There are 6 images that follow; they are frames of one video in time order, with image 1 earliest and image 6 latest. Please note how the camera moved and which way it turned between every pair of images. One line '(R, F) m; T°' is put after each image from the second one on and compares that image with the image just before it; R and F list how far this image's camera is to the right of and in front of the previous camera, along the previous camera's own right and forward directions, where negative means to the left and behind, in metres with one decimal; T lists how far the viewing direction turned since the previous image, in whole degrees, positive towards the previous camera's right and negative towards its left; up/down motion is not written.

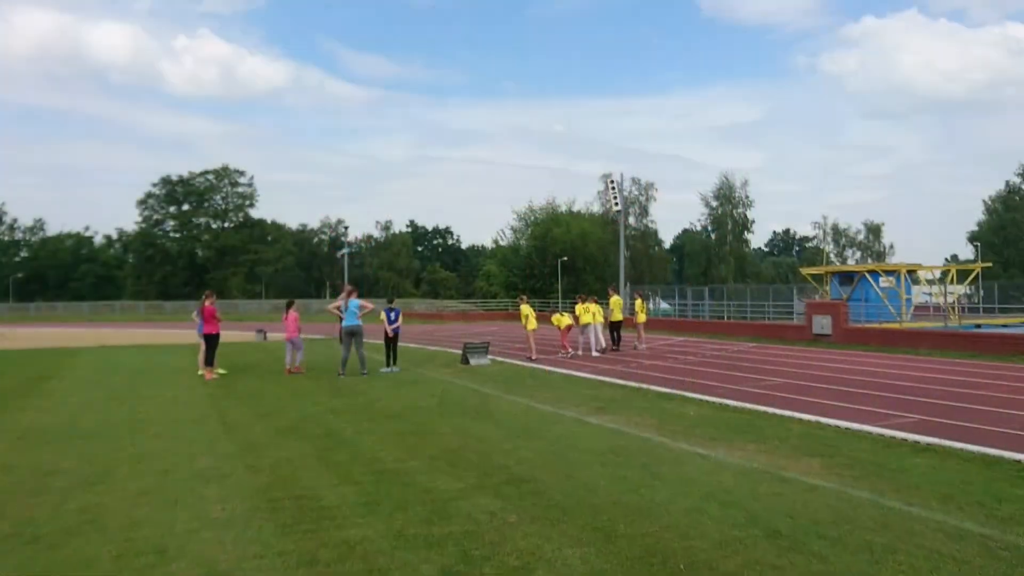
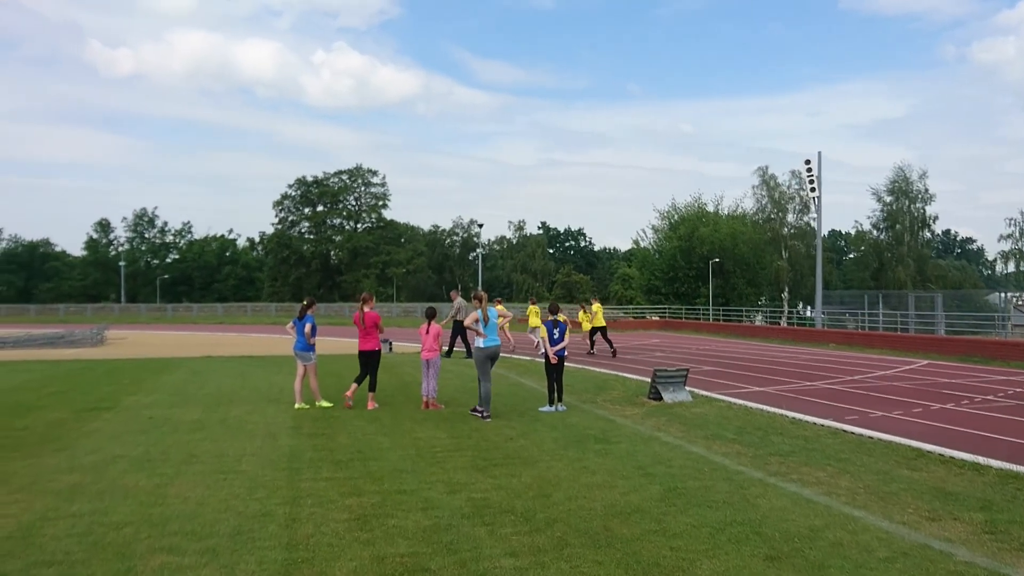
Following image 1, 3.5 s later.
(-1.3, +4.9) m; -9°
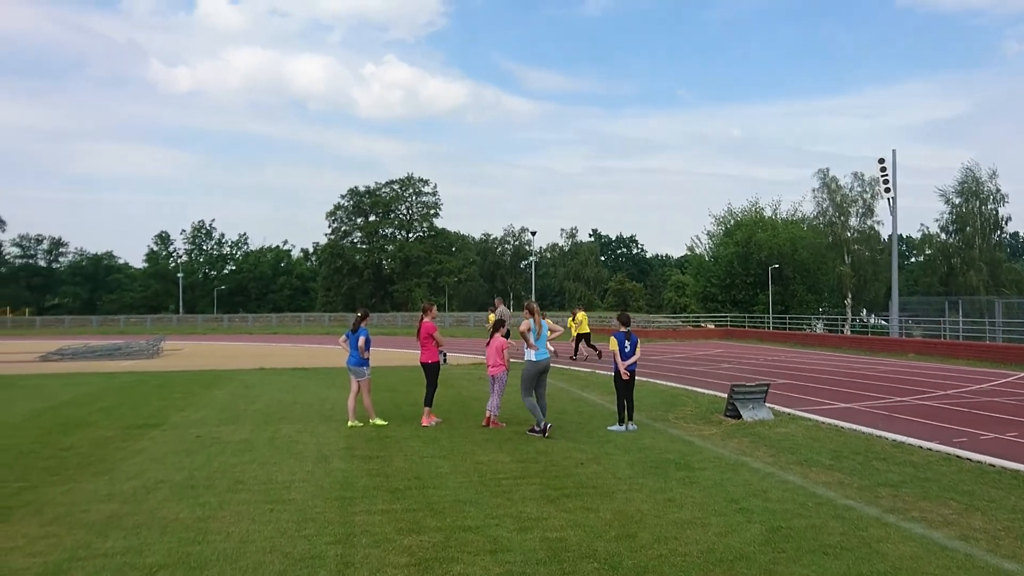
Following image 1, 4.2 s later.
(-0.2, +0.8) m; -4°
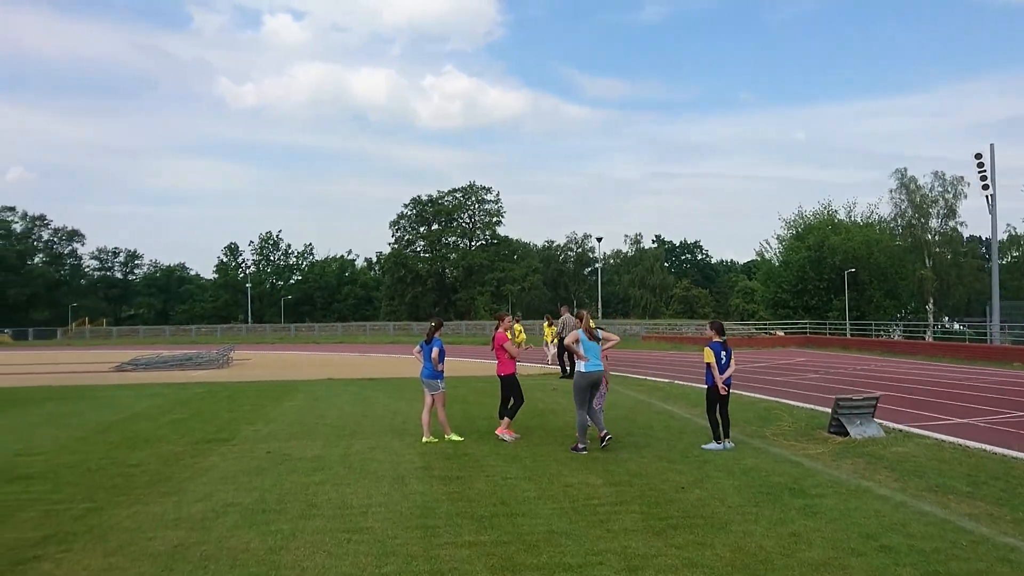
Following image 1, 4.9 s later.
(-0.3, +0.7) m; -4°
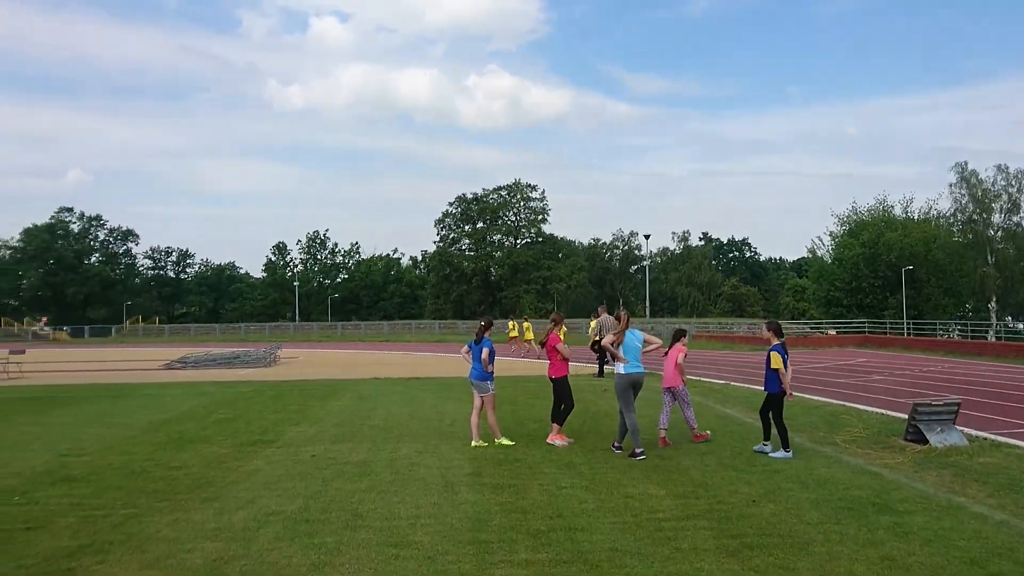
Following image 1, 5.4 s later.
(-0.1, +0.5) m; -3°
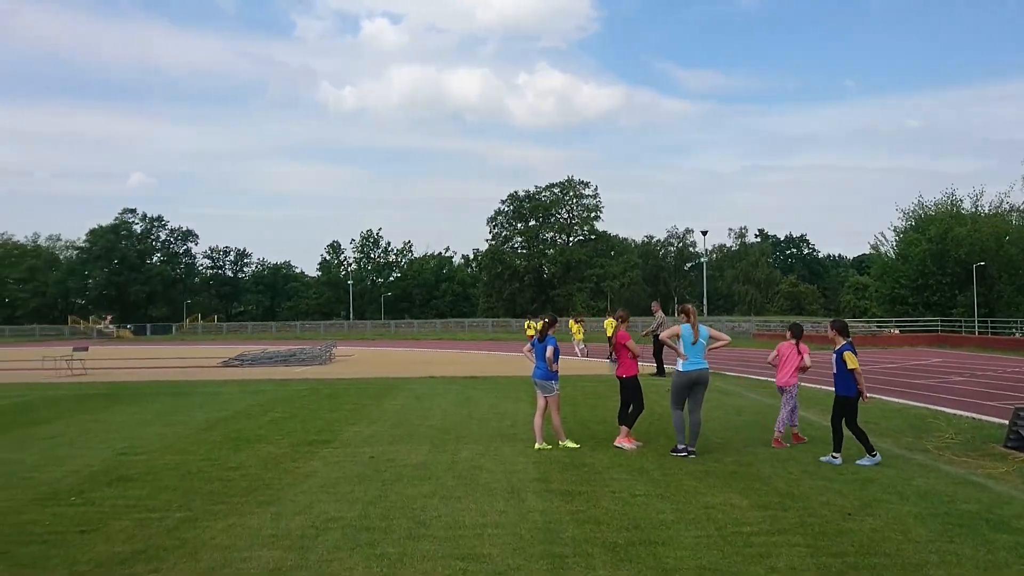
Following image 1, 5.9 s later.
(-0.2, +0.5) m; -4°
